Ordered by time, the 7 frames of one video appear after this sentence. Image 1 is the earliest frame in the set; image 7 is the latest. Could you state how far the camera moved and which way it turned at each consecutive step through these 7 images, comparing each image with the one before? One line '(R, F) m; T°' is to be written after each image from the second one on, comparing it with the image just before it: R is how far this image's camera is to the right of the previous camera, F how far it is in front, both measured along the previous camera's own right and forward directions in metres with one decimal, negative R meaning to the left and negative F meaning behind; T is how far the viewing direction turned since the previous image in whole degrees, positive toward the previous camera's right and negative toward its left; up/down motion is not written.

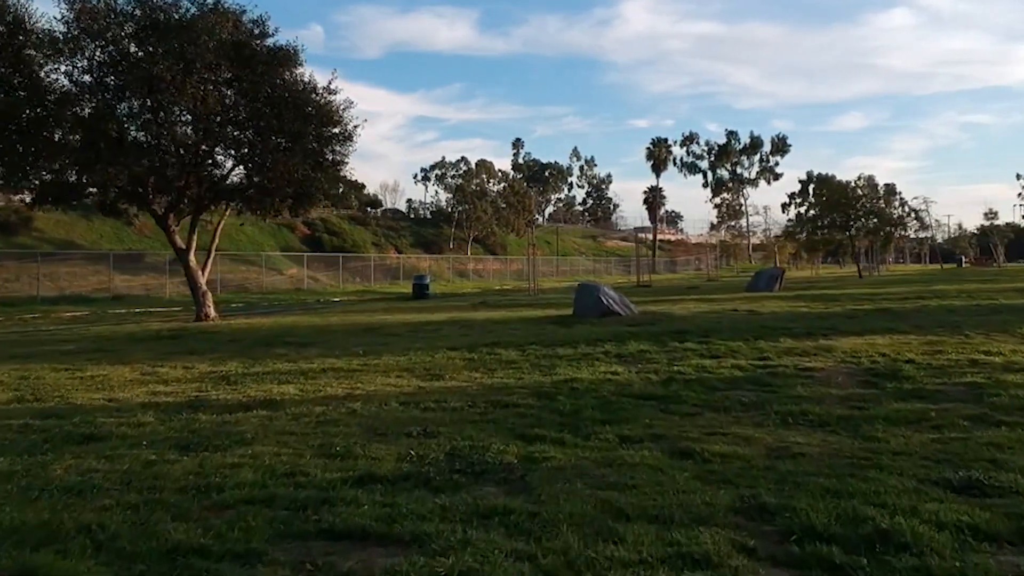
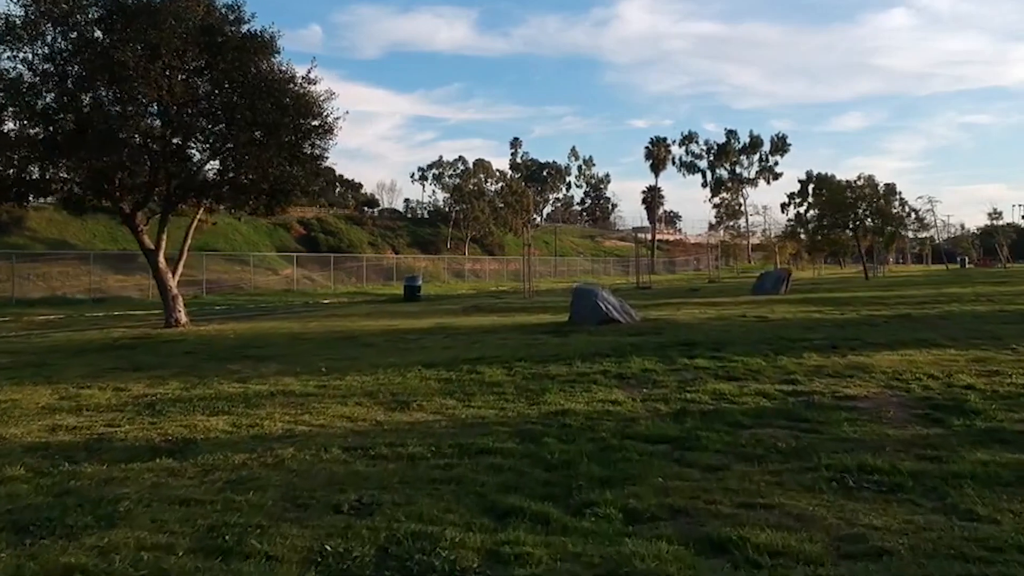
(+0.1, +1.3) m; 0°
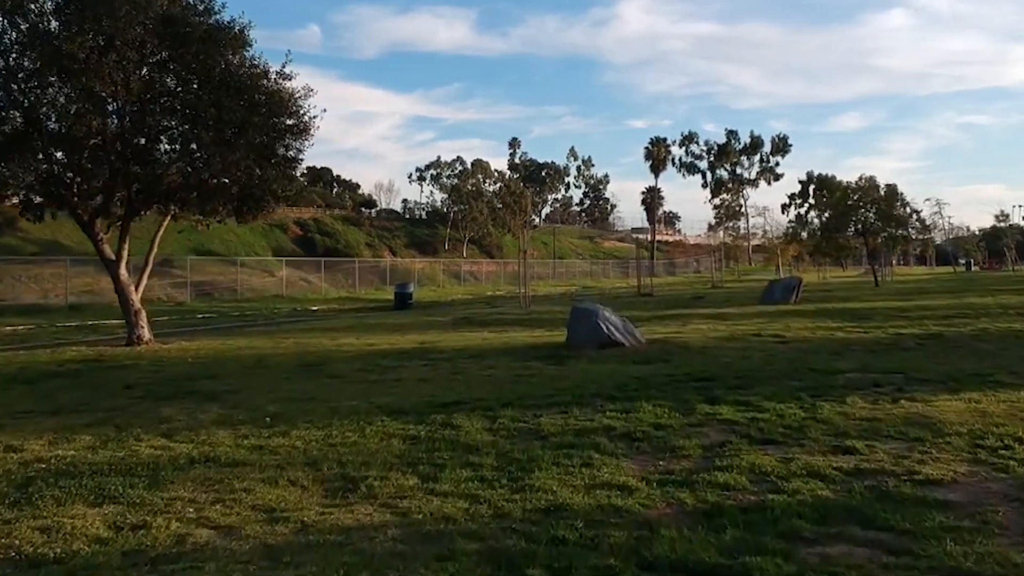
(+0.1, +1.6) m; 0°
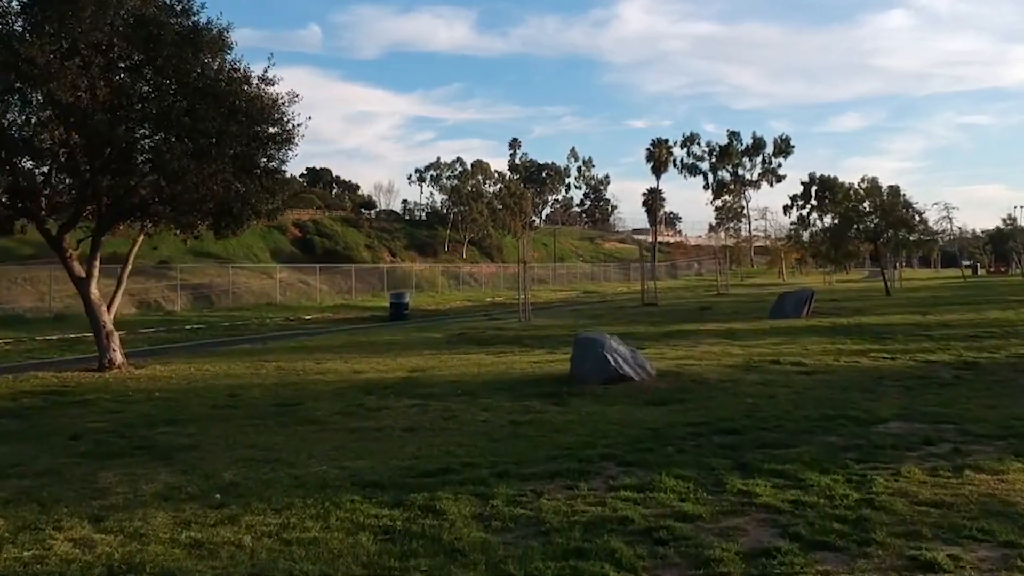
(0.0, +1.2) m; 0°
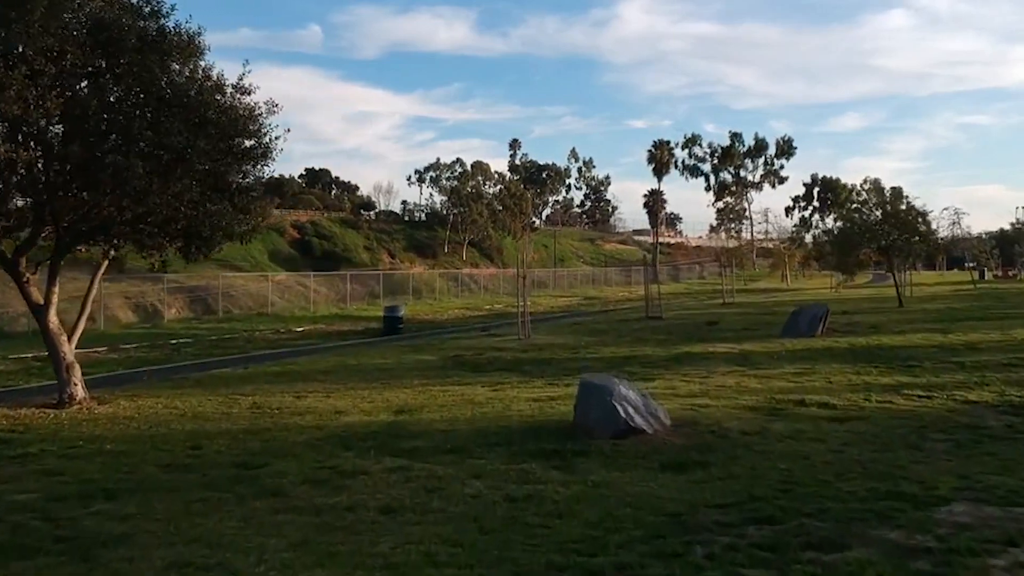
(0.0, +1.4) m; 0°
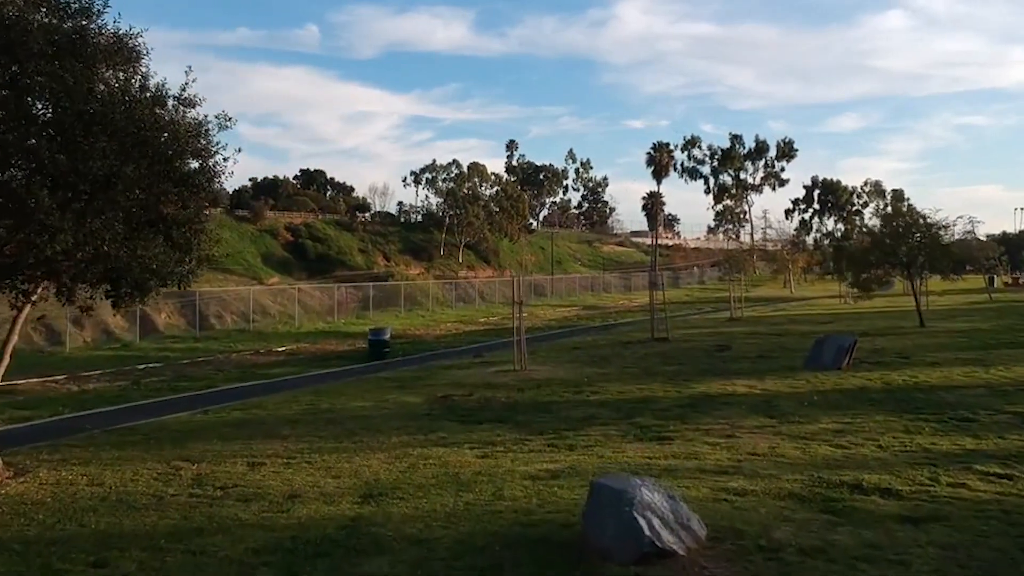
(0.0, +2.4) m; 0°
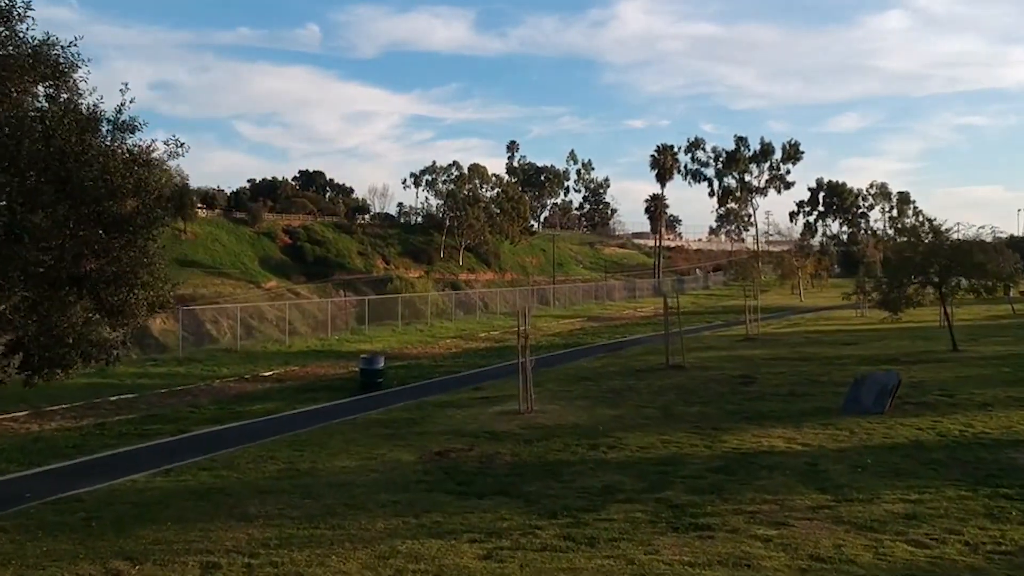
(-0.1, +2.4) m; 0°
